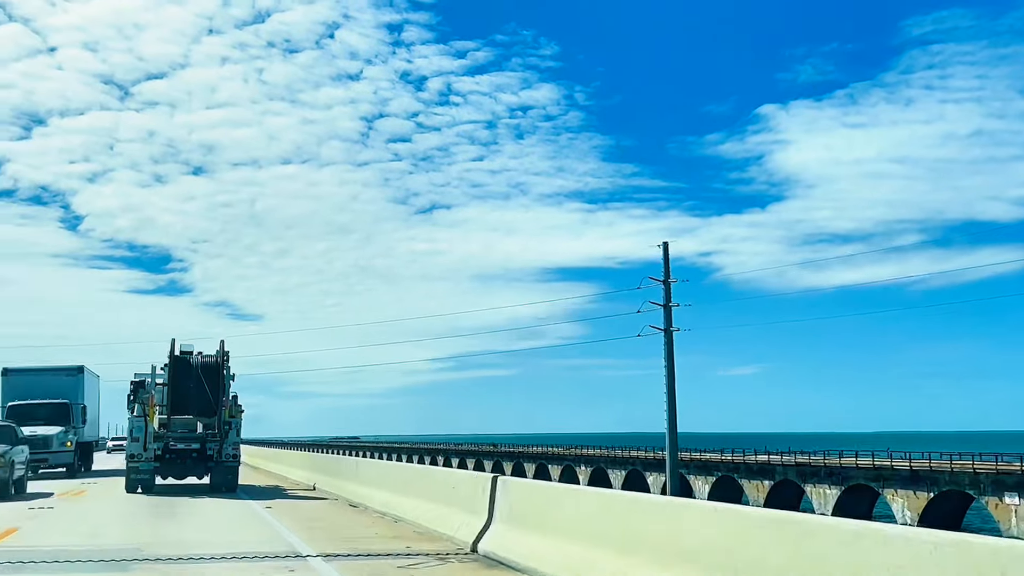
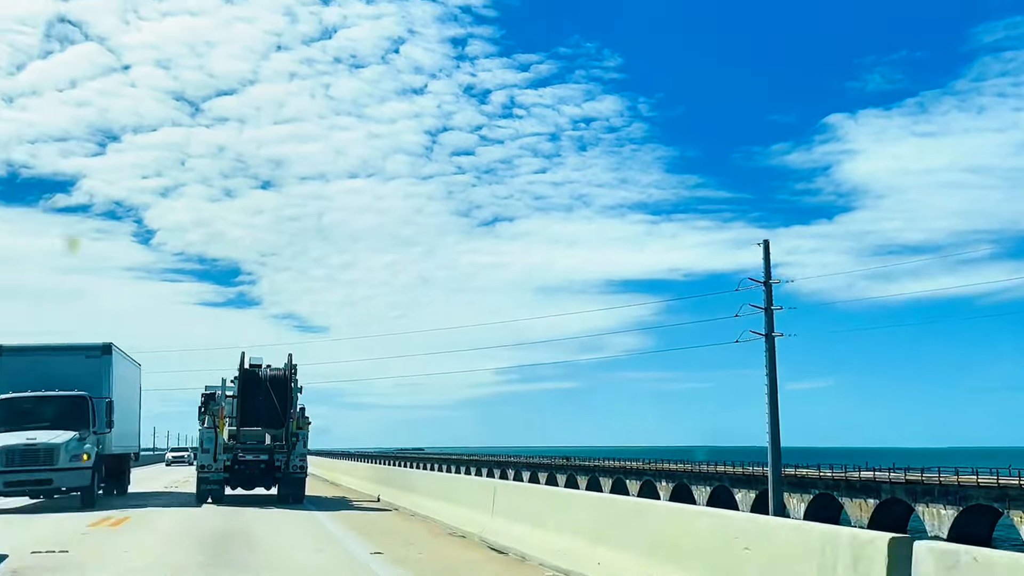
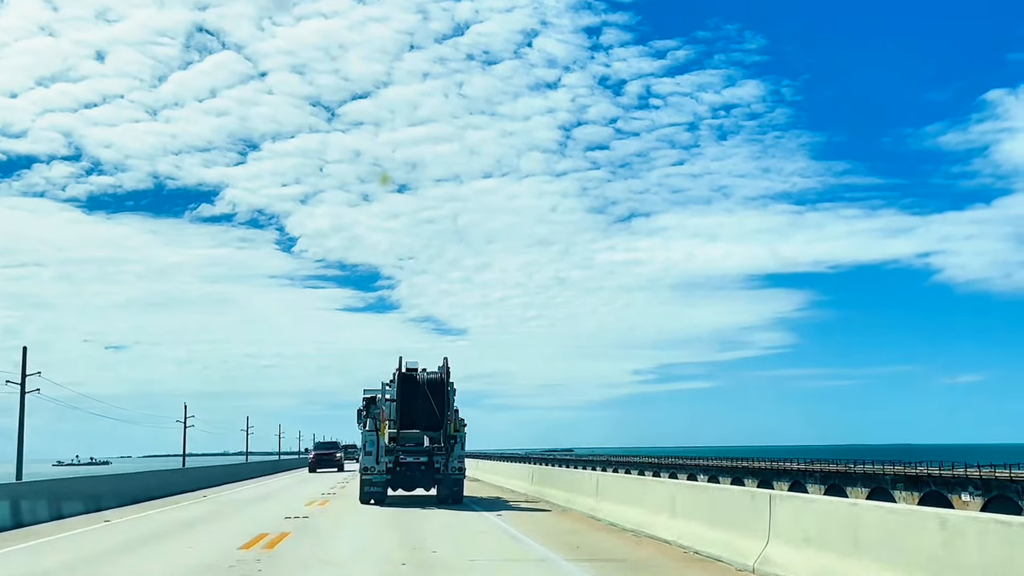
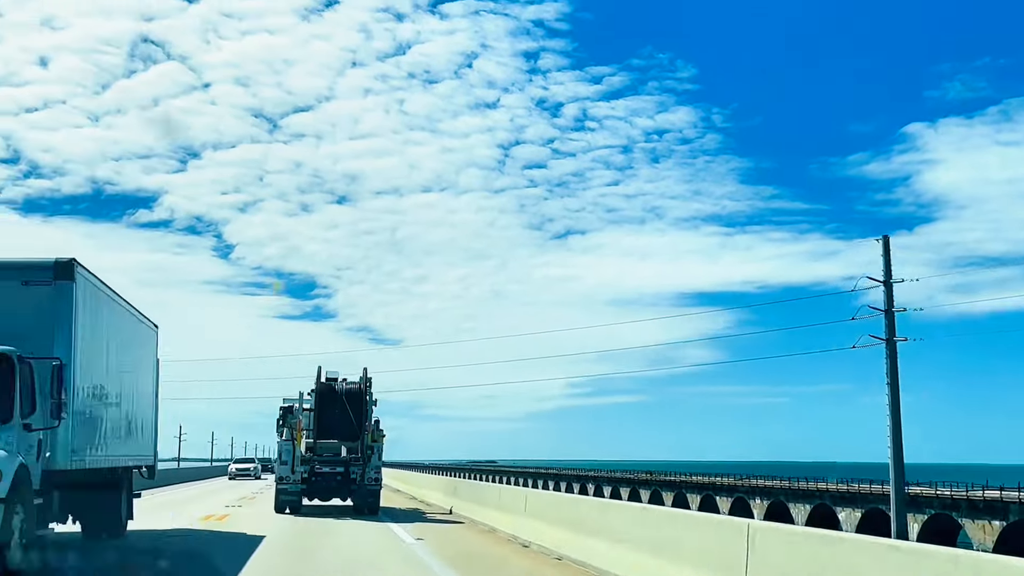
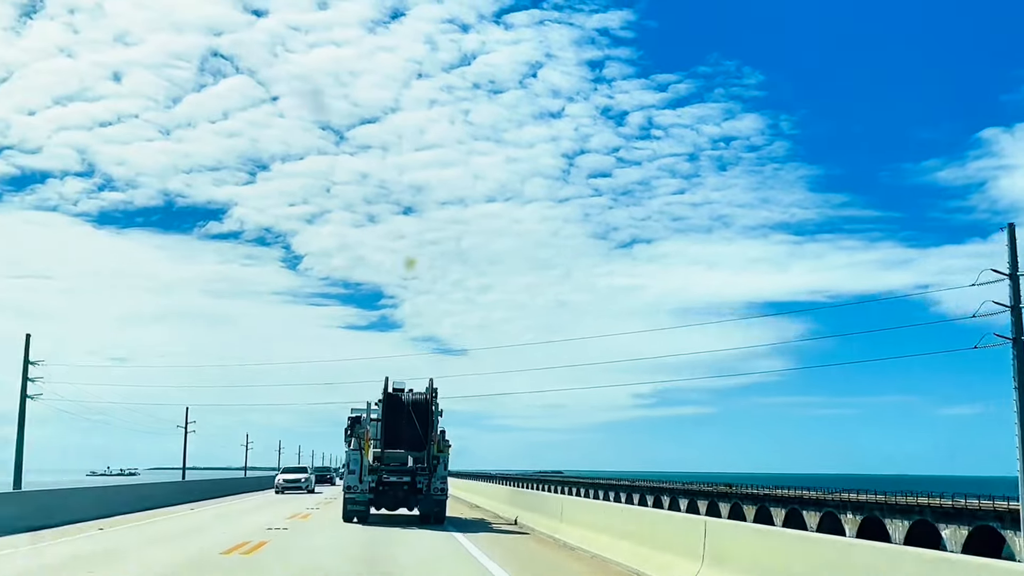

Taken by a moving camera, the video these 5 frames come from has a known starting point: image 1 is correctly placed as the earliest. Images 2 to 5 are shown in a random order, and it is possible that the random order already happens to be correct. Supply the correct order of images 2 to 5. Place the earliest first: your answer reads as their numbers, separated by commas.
2, 4, 5, 3
